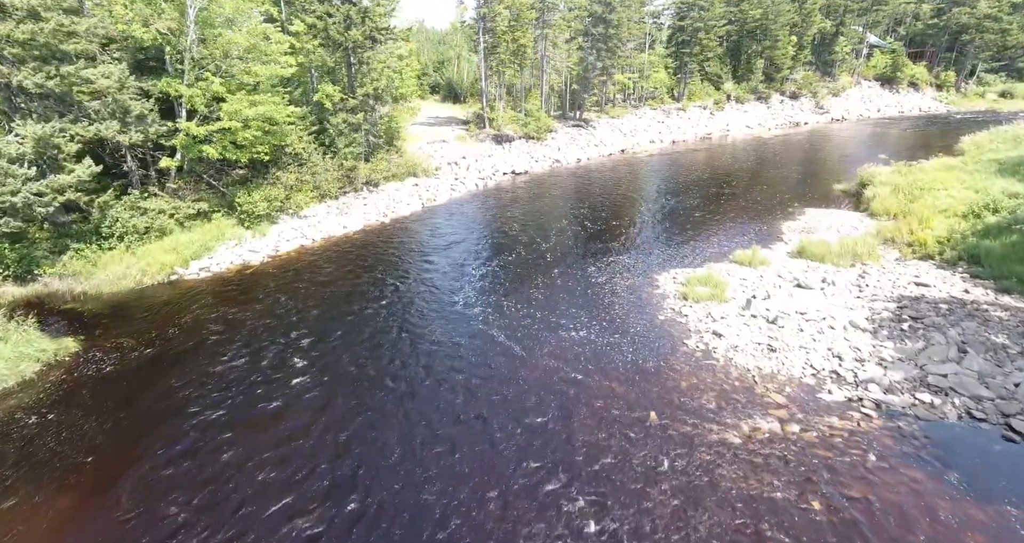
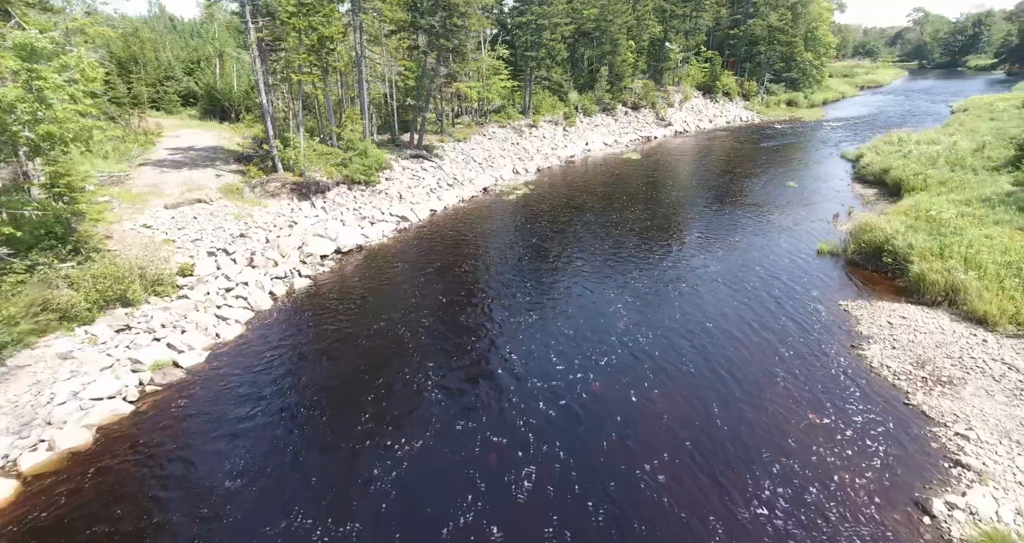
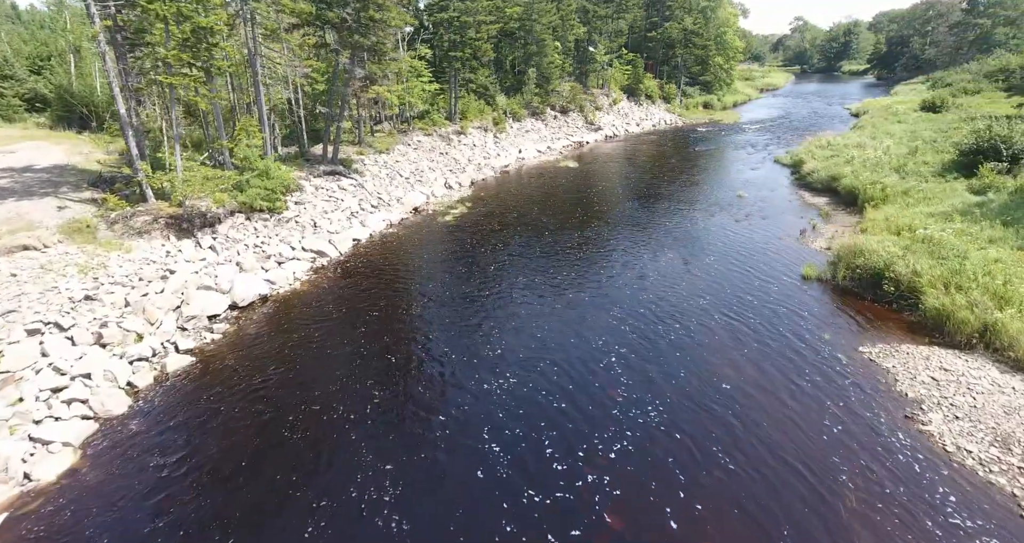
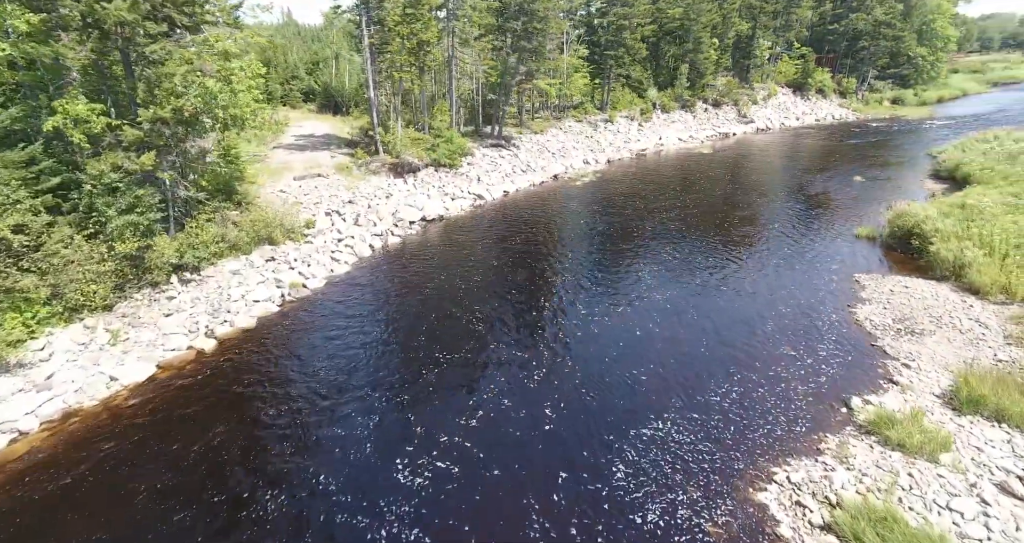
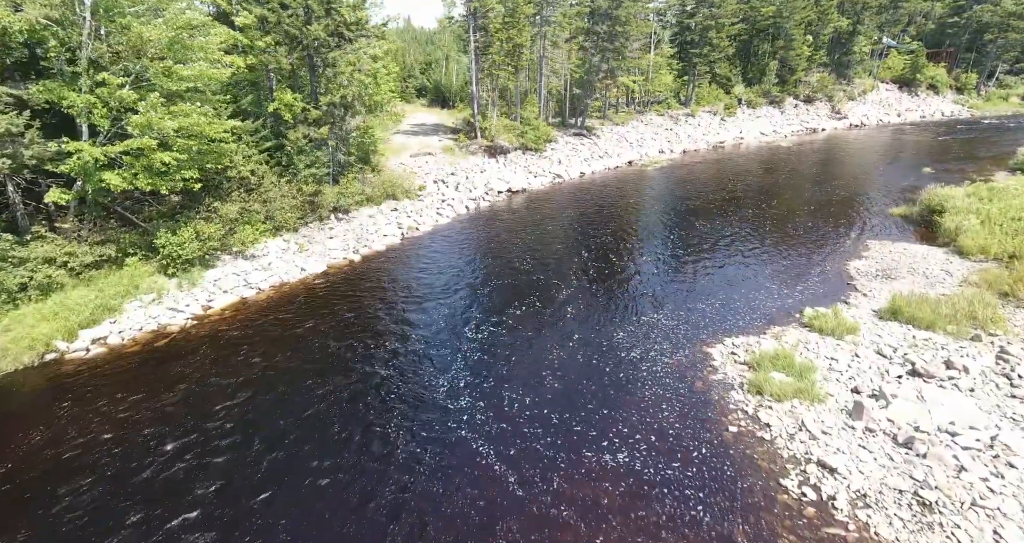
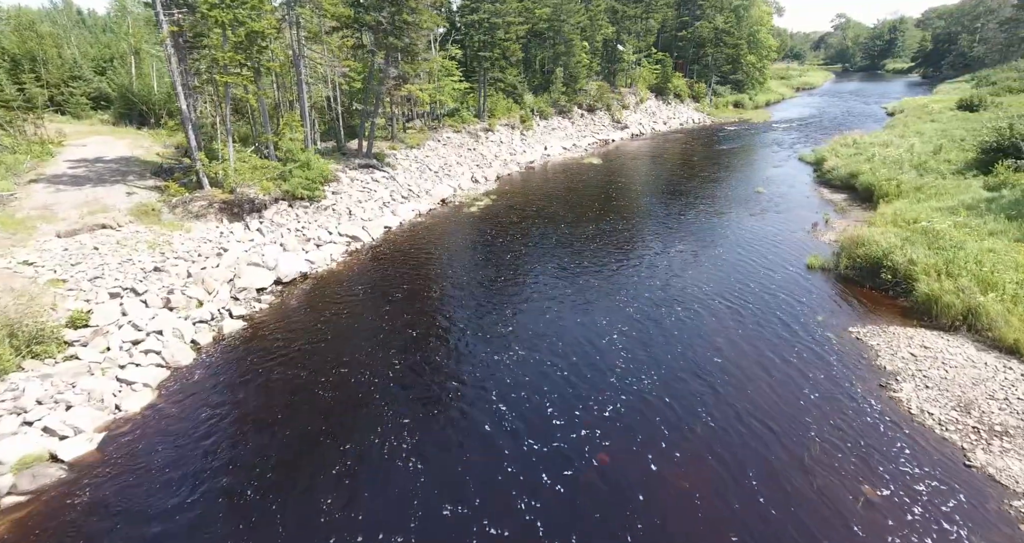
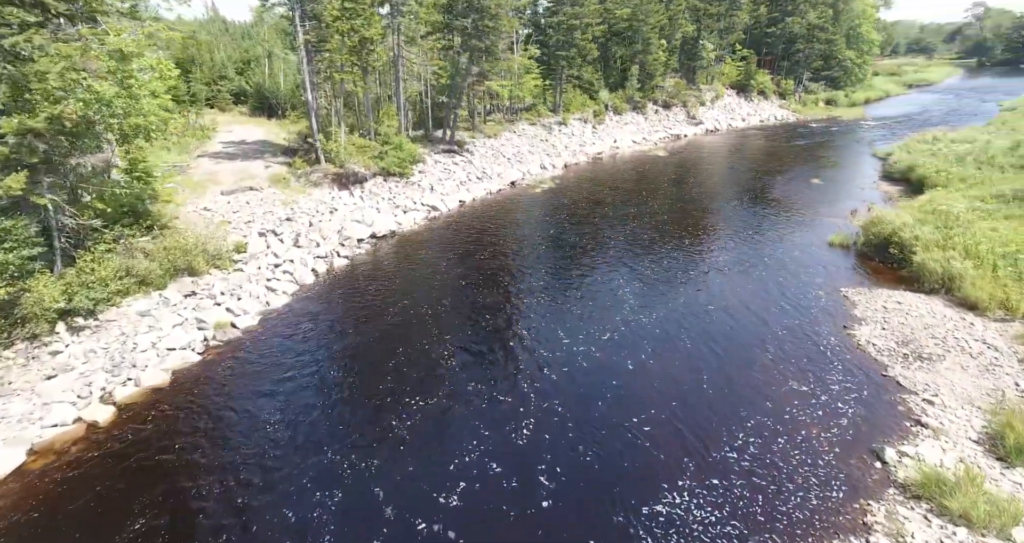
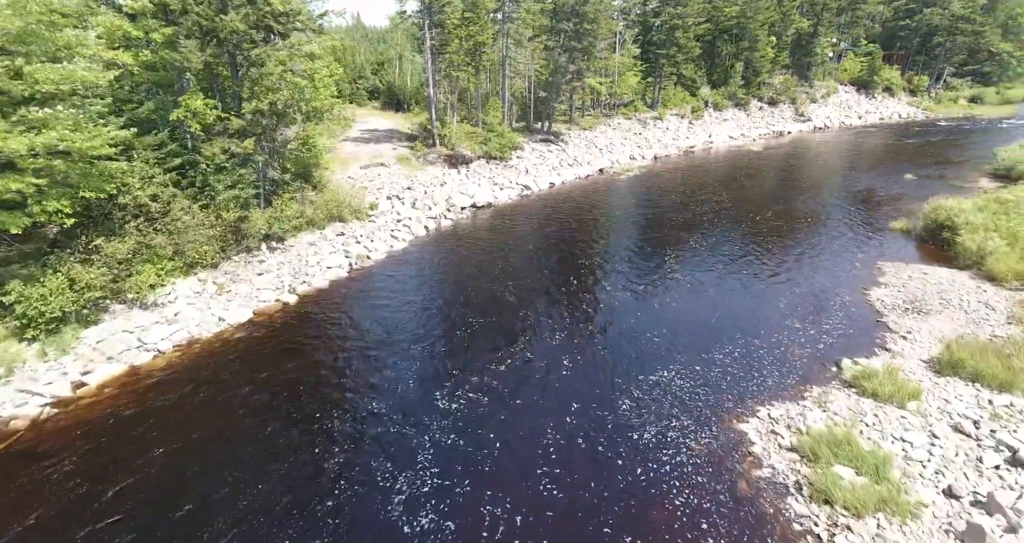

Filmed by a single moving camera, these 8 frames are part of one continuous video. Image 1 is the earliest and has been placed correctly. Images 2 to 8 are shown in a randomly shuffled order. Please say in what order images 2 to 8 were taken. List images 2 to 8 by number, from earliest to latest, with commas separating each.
5, 8, 4, 7, 2, 6, 3
